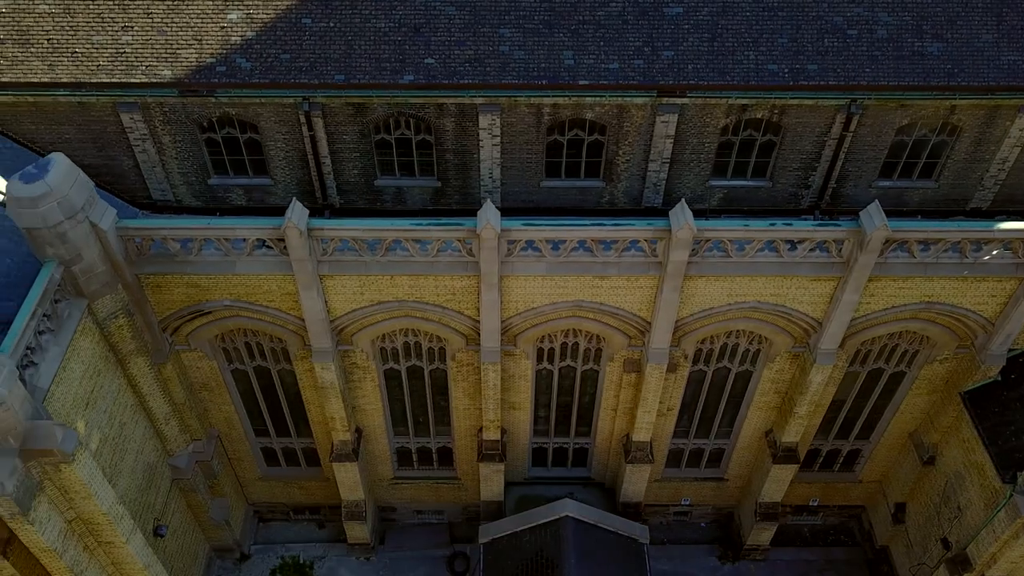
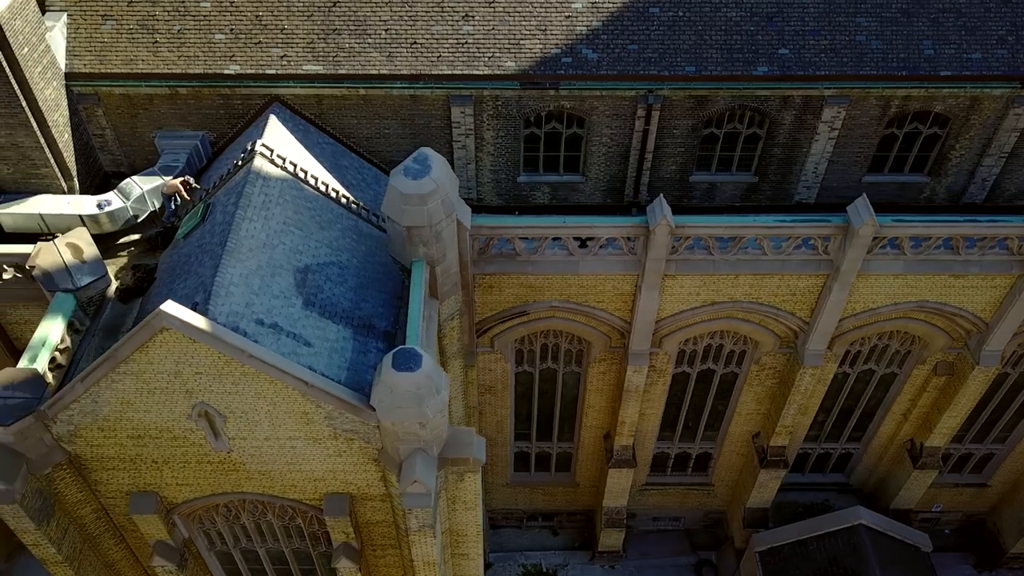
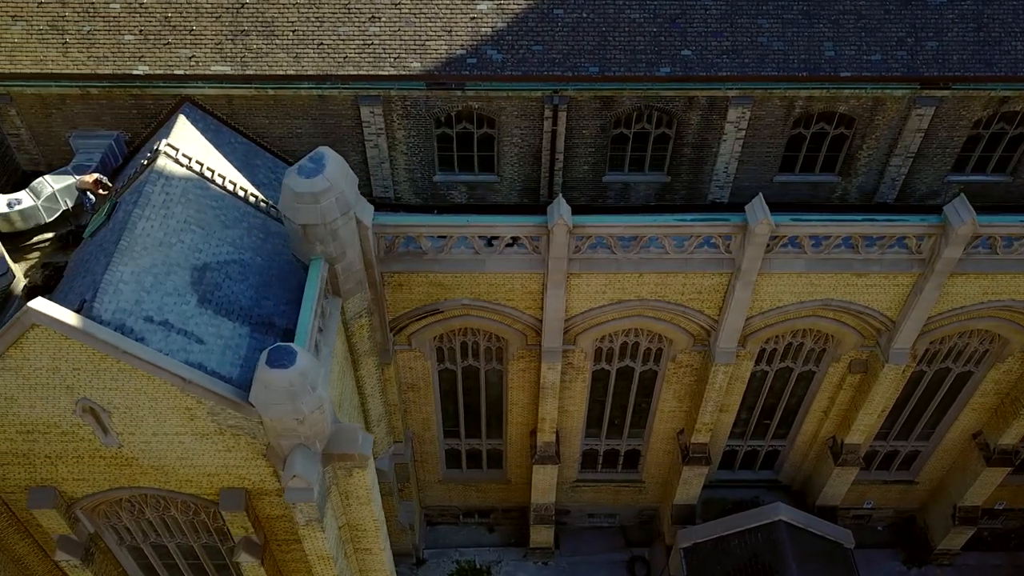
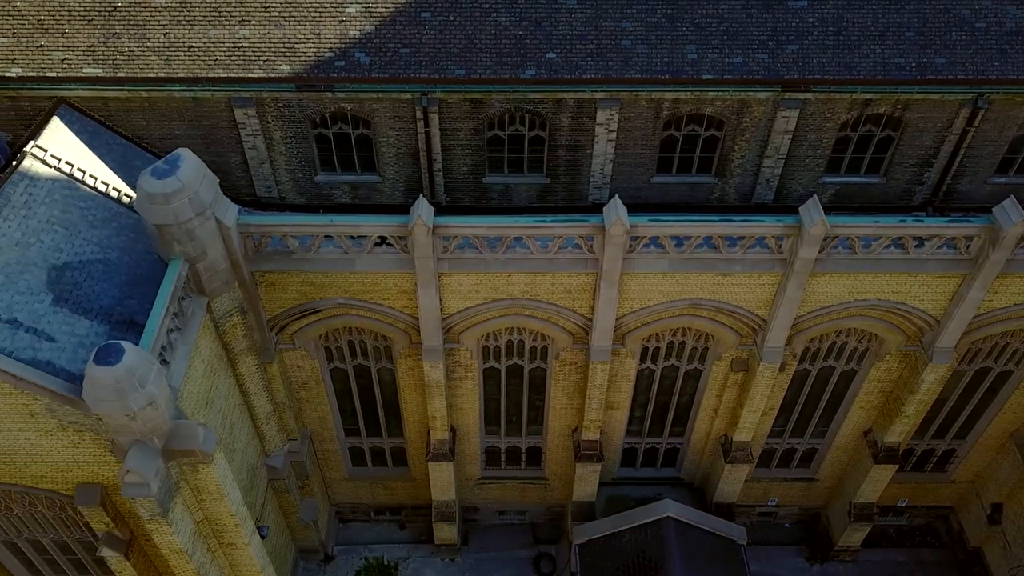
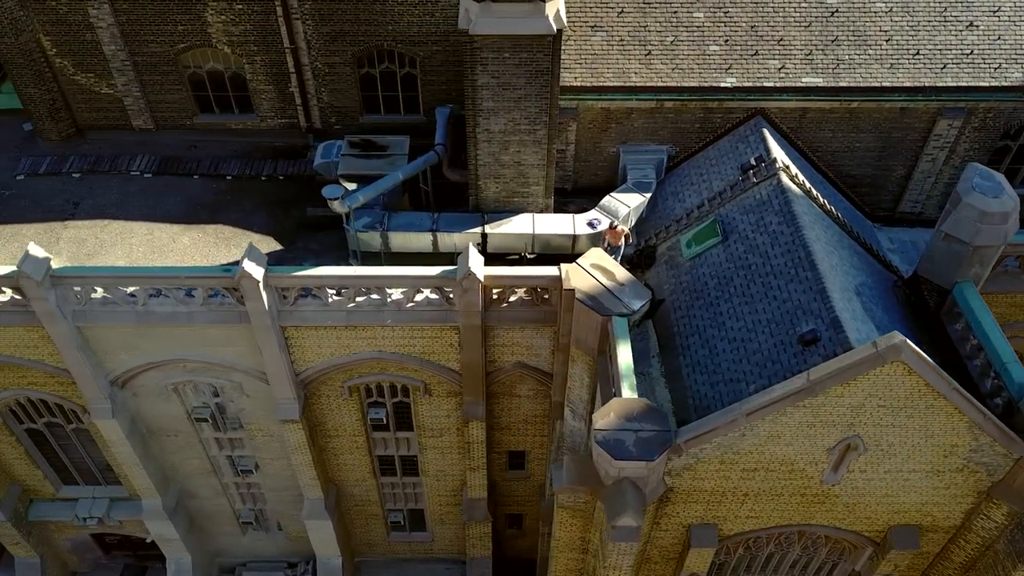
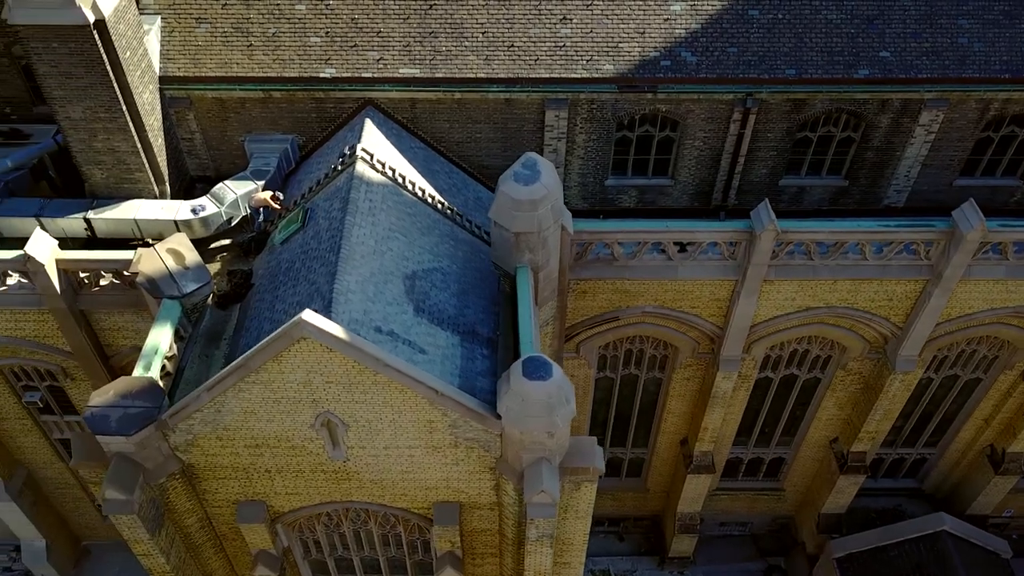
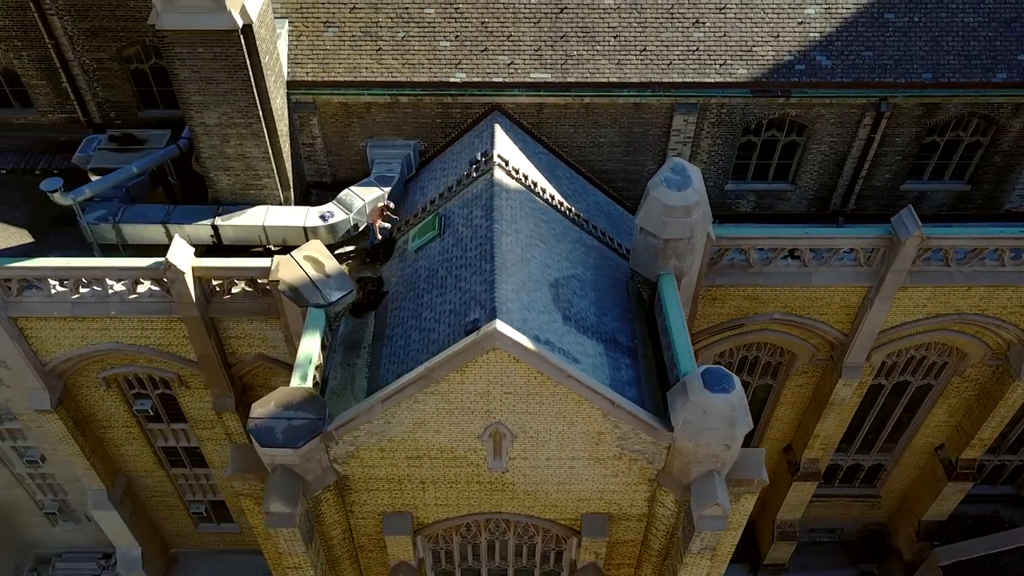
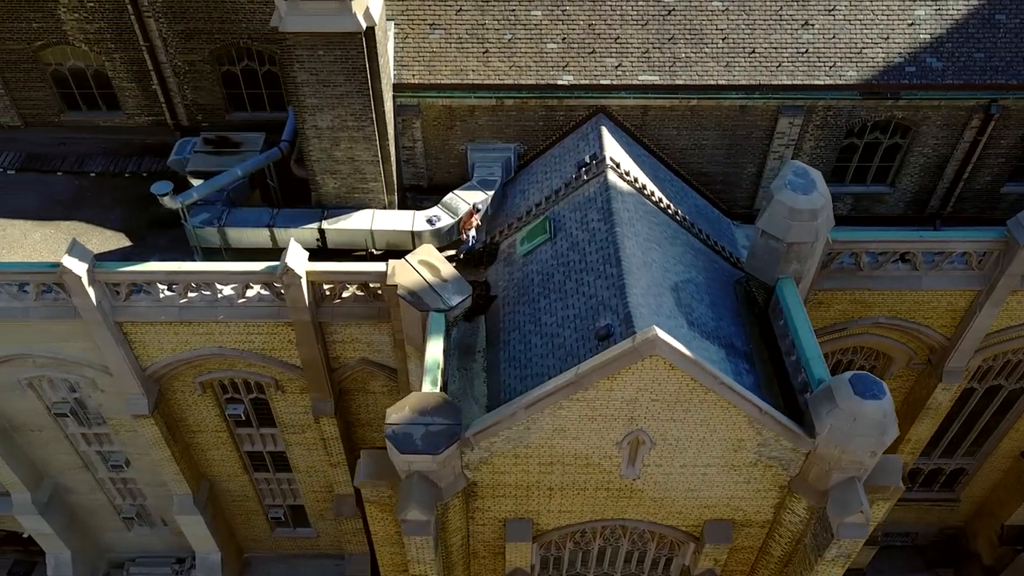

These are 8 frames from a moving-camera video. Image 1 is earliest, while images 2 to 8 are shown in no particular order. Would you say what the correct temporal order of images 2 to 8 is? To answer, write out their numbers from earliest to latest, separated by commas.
4, 3, 2, 6, 7, 8, 5
